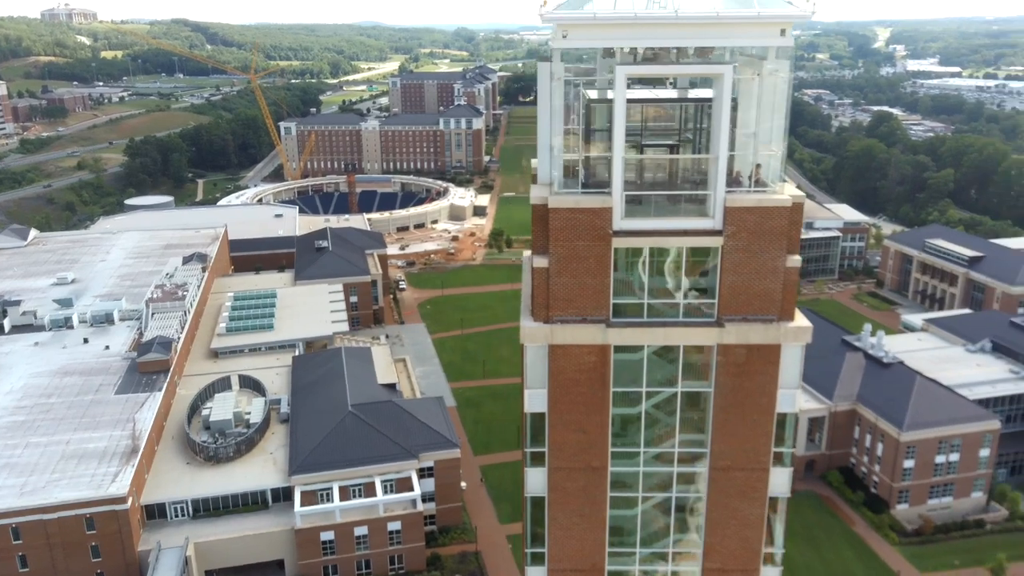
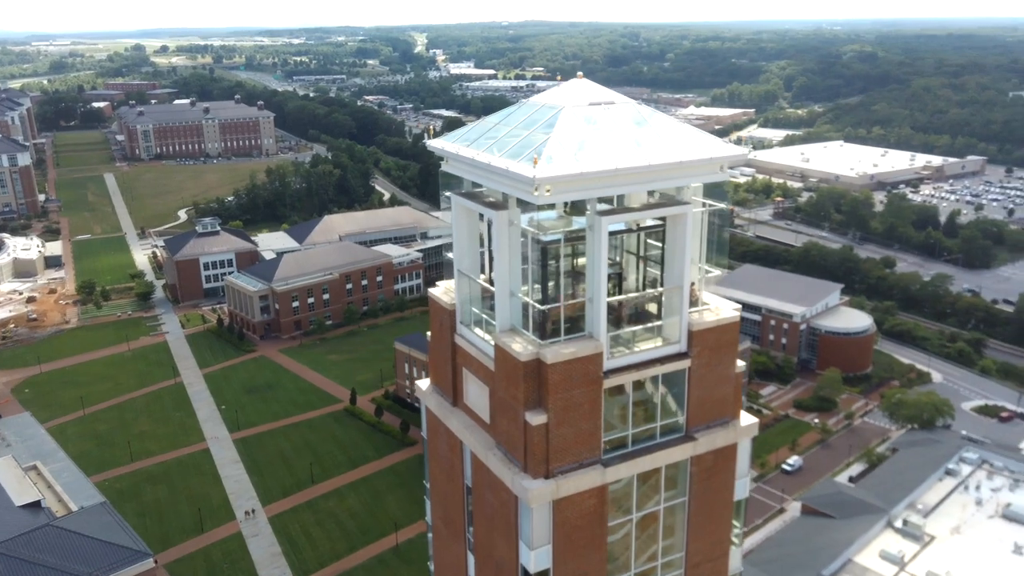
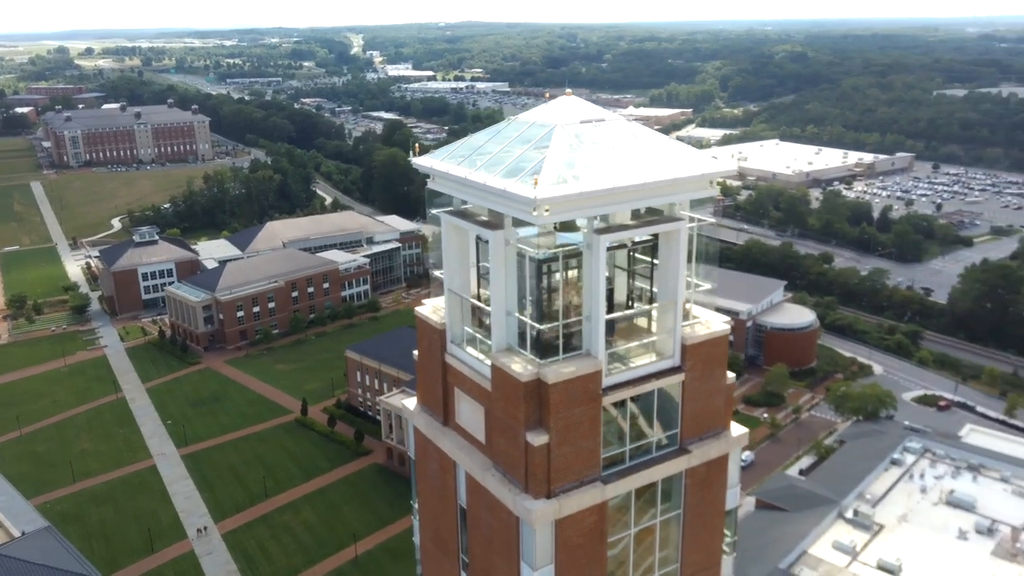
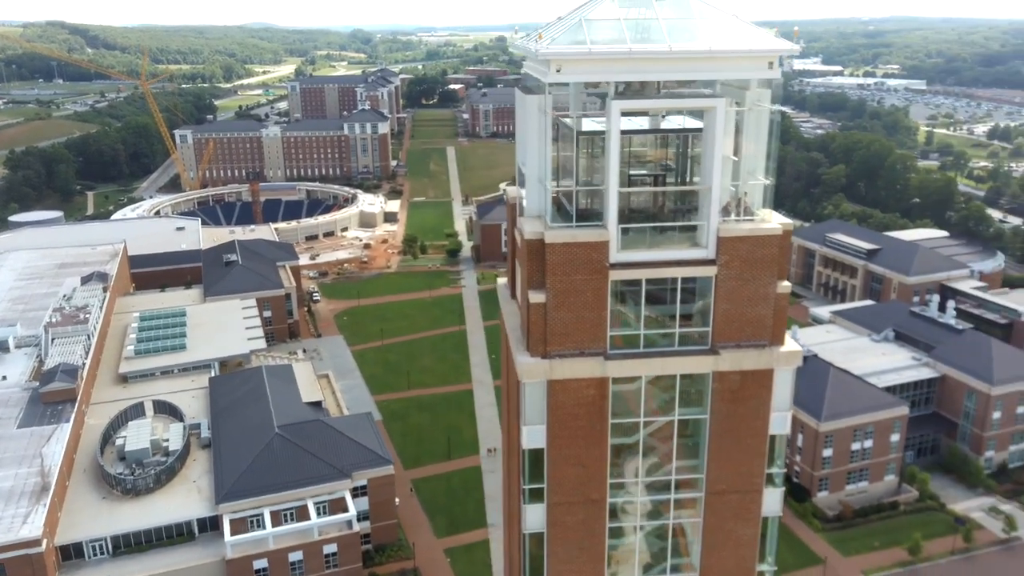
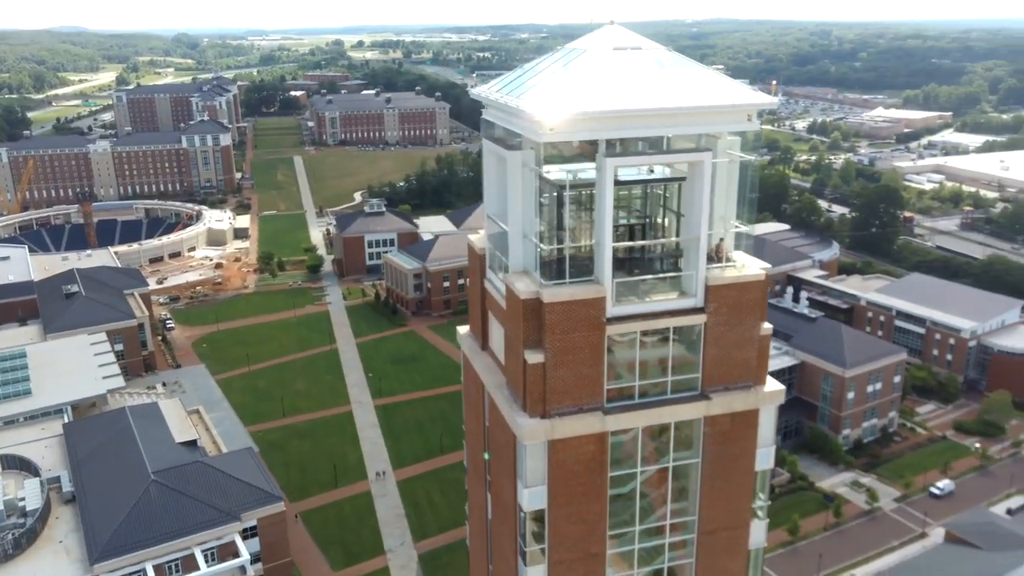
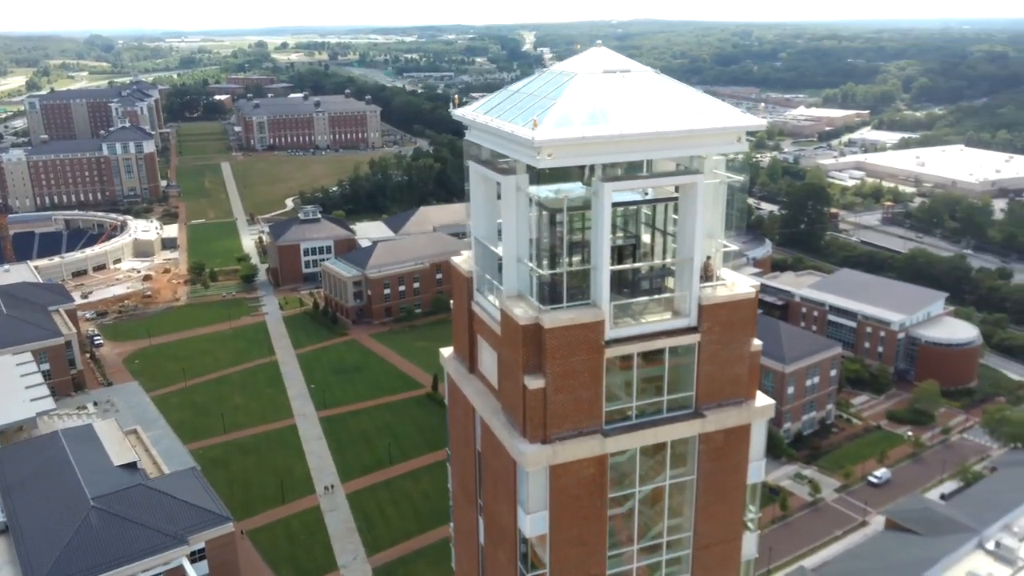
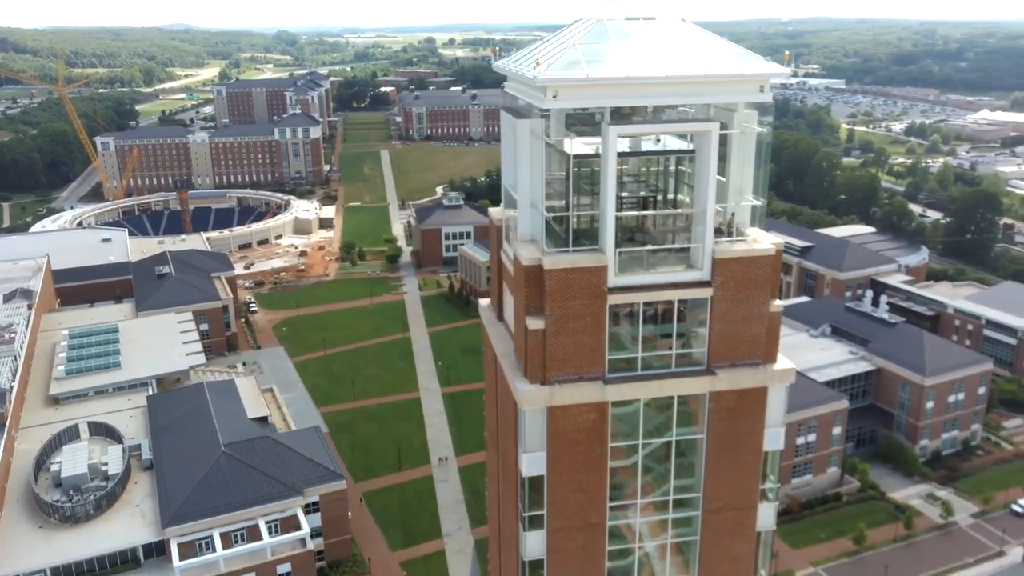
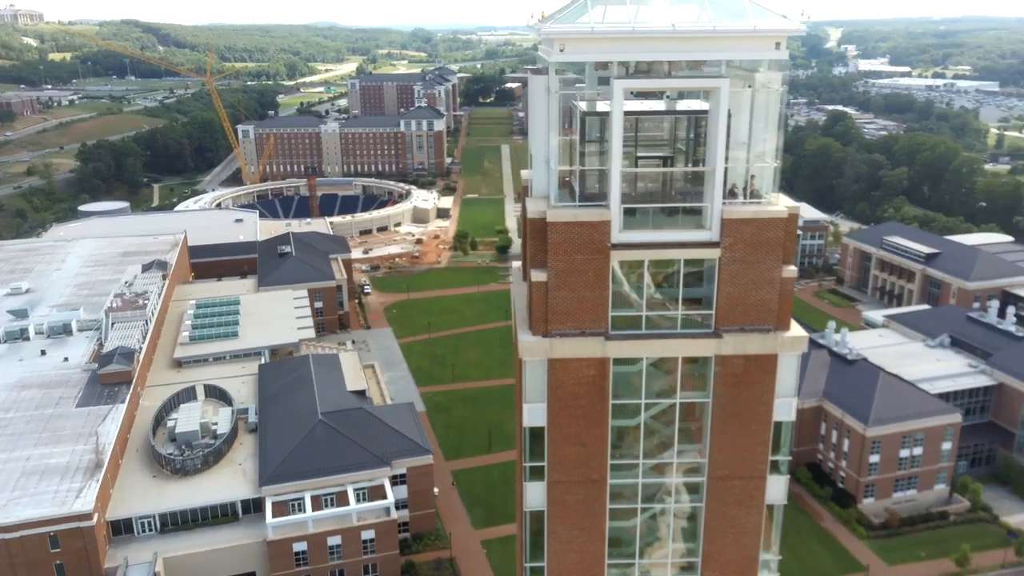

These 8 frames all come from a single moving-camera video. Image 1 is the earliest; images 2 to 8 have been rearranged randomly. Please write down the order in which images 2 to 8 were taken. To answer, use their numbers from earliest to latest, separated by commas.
8, 4, 7, 5, 6, 2, 3
